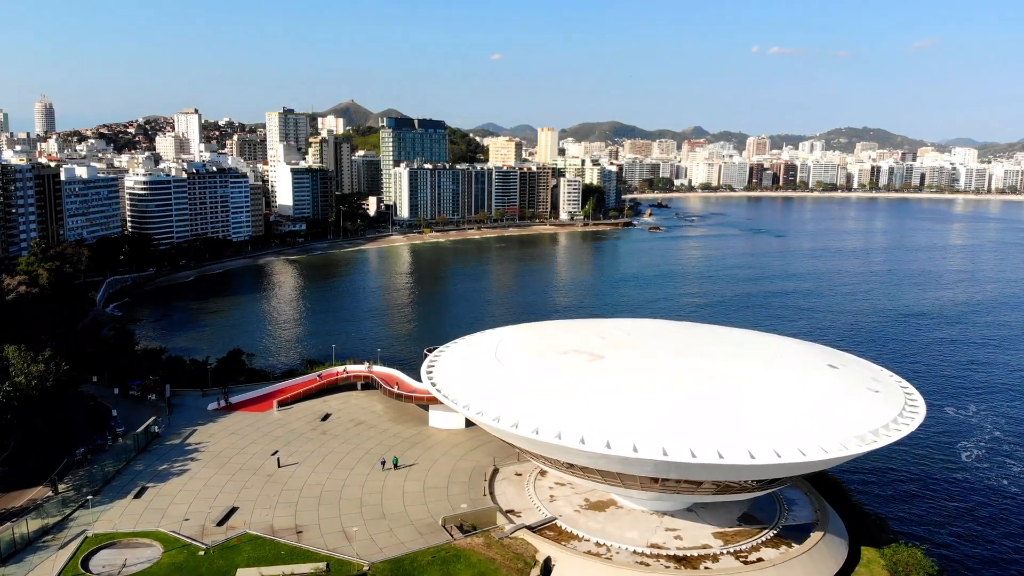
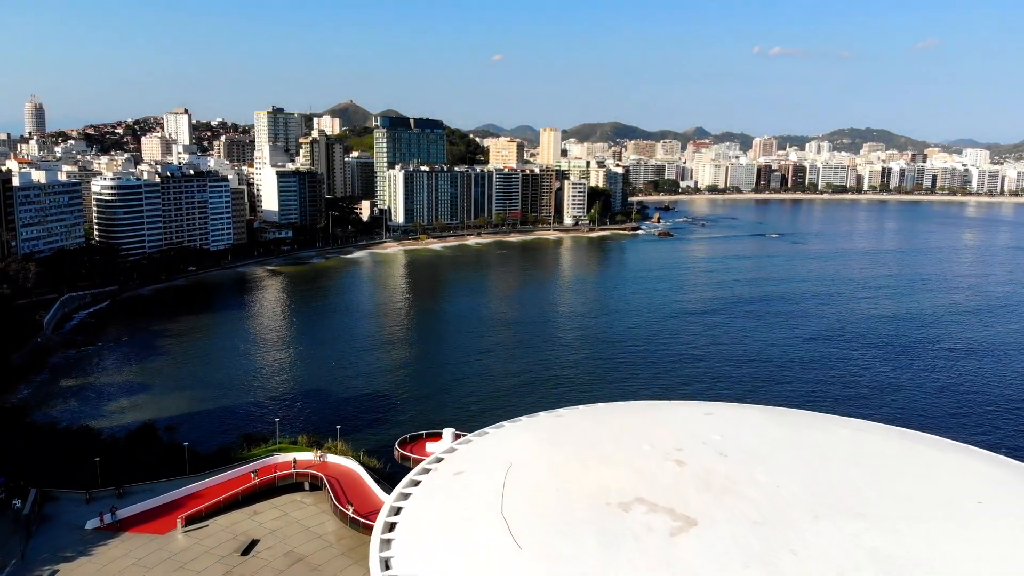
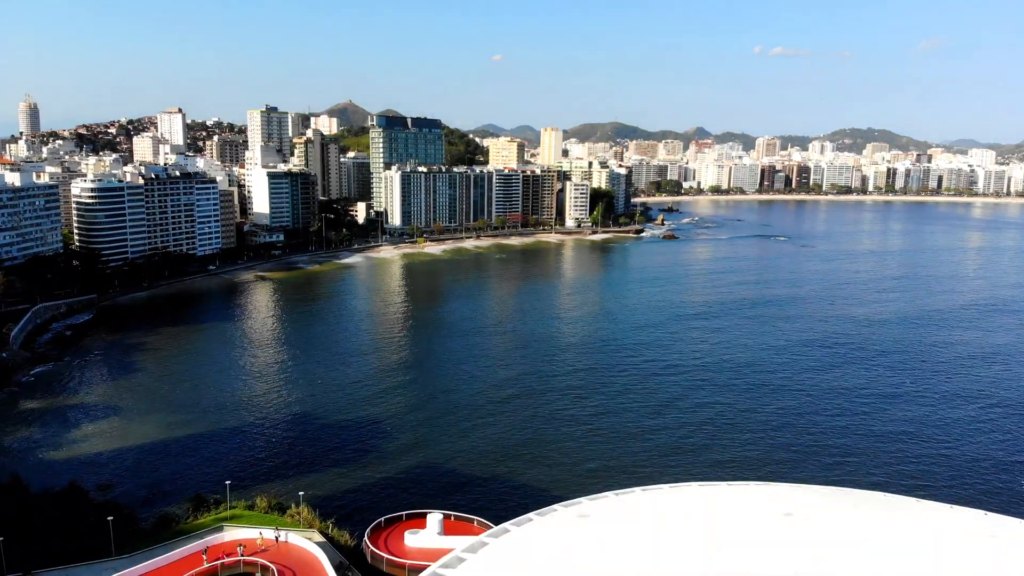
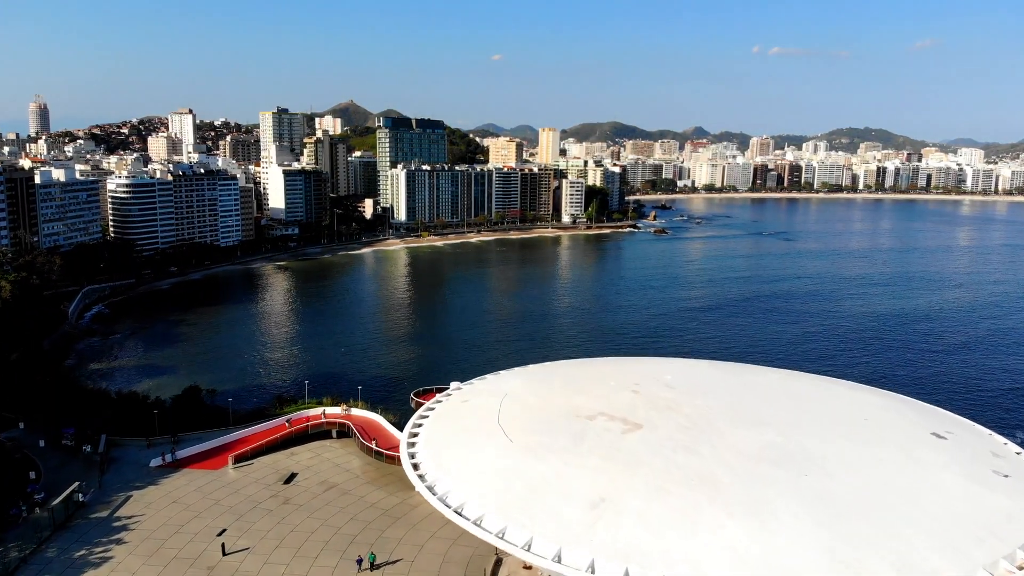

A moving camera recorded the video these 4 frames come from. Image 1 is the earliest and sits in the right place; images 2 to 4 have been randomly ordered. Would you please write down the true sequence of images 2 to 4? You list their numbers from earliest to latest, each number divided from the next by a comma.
4, 2, 3
